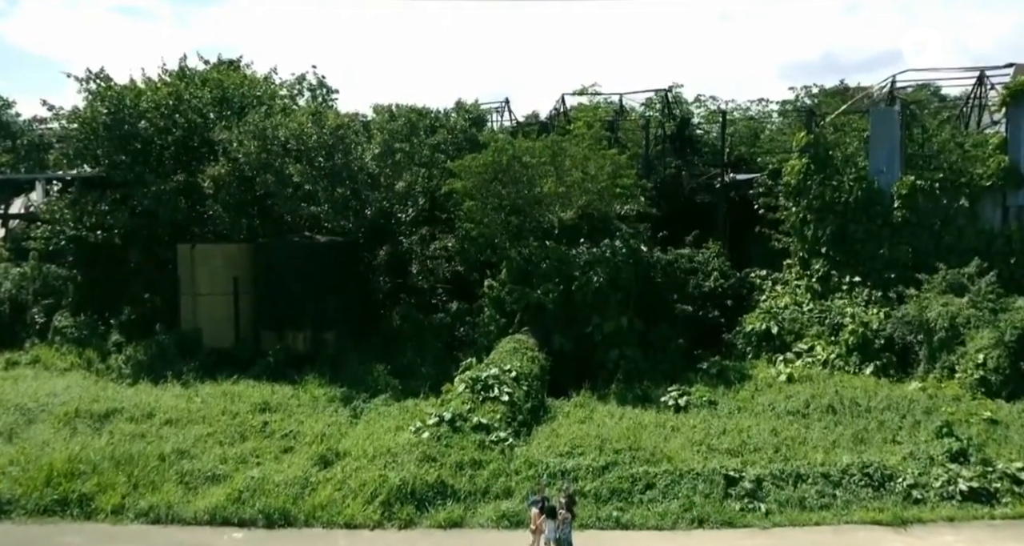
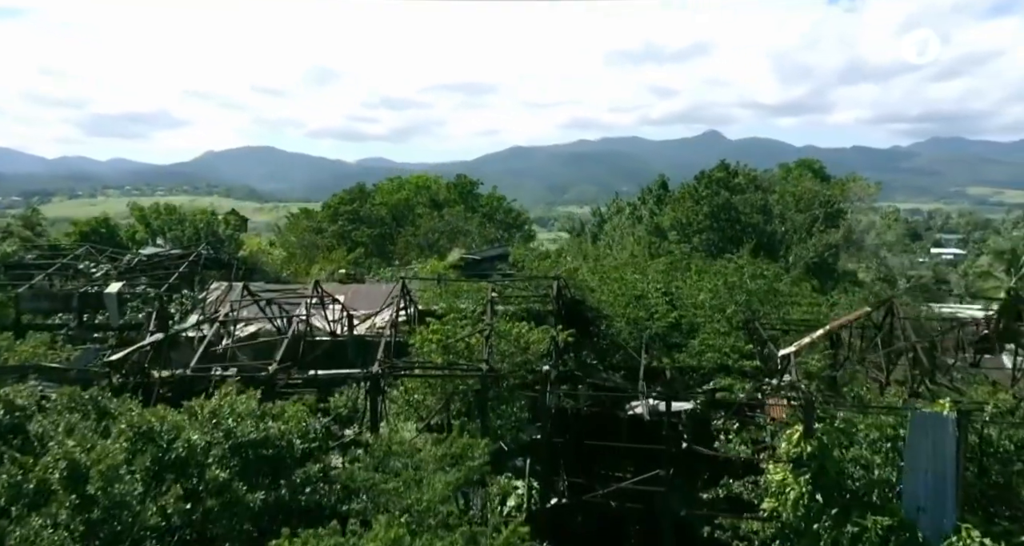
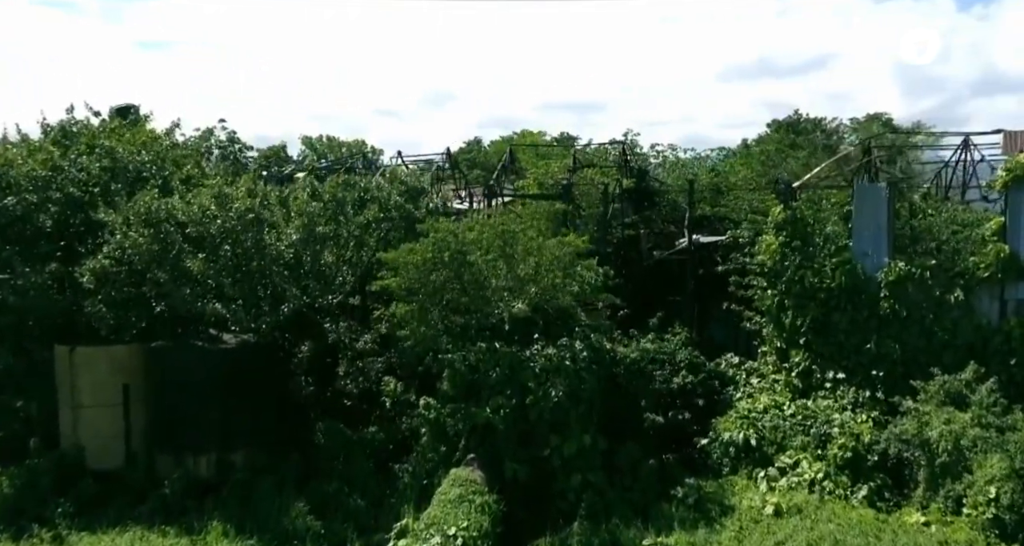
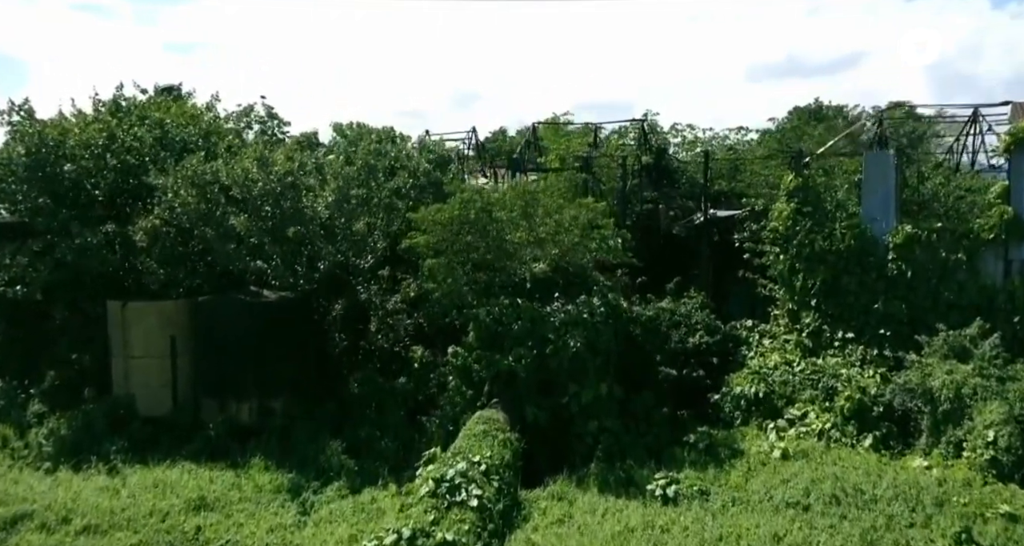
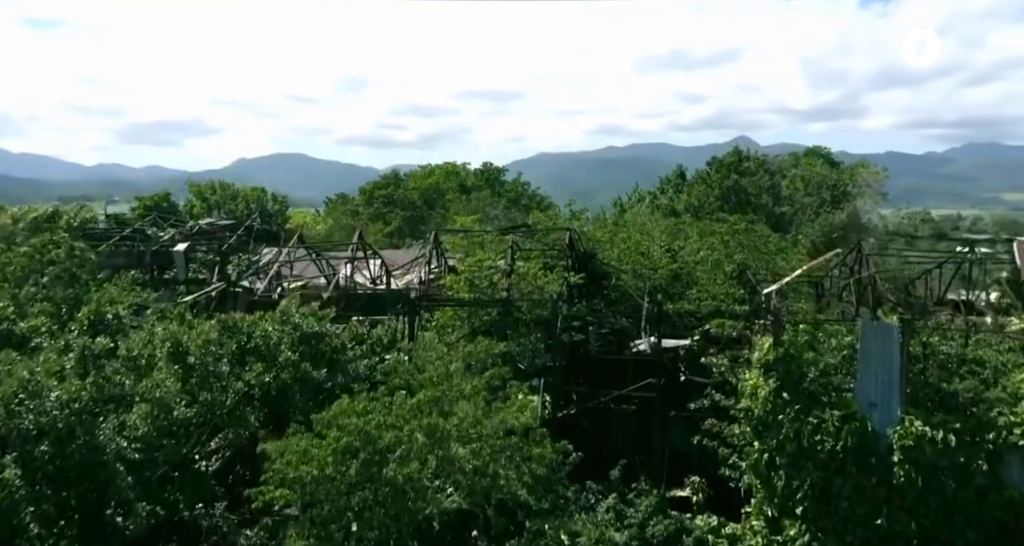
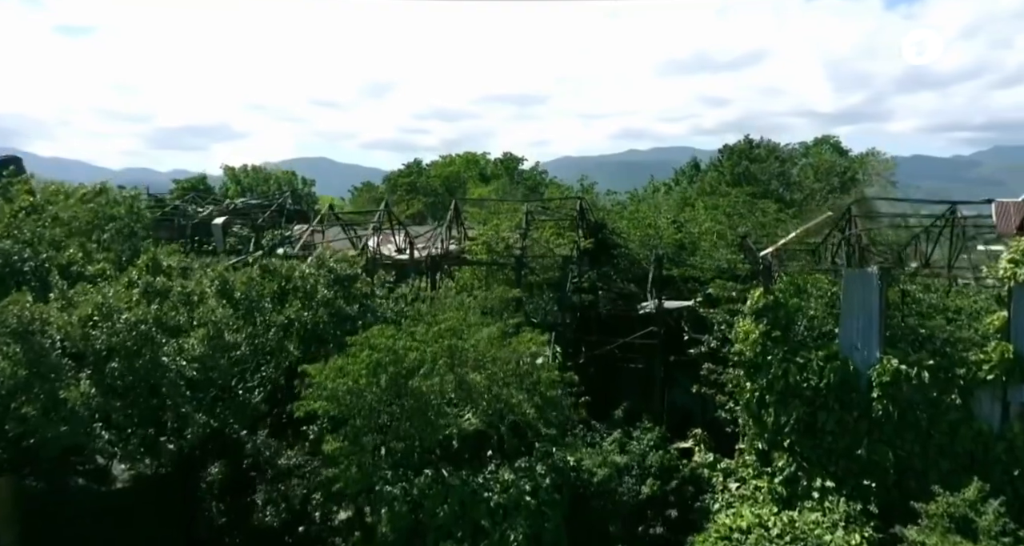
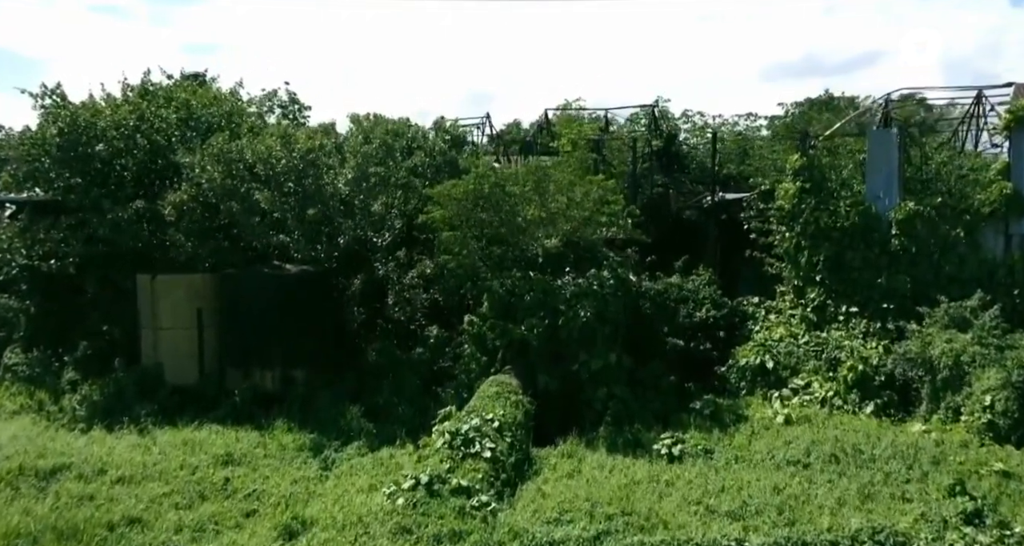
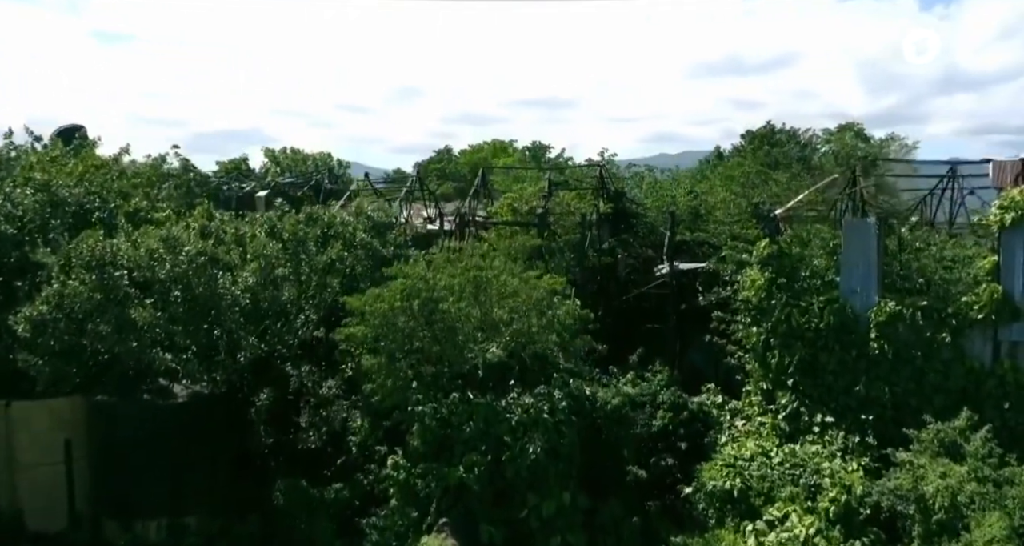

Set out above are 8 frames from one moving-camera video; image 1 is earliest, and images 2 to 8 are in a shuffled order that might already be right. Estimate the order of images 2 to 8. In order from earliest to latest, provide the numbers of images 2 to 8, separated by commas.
7, 4, 3, 8, 6, 5, 2
